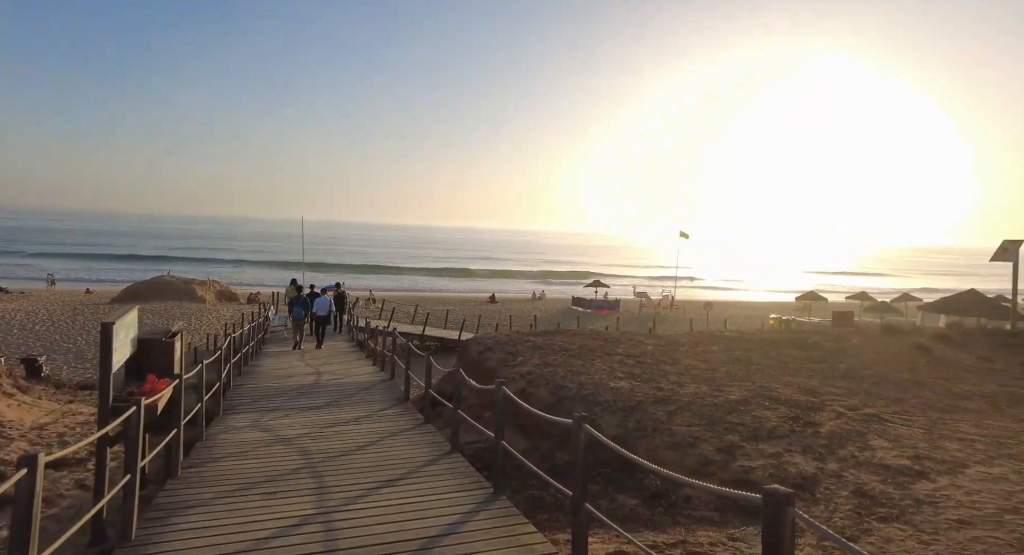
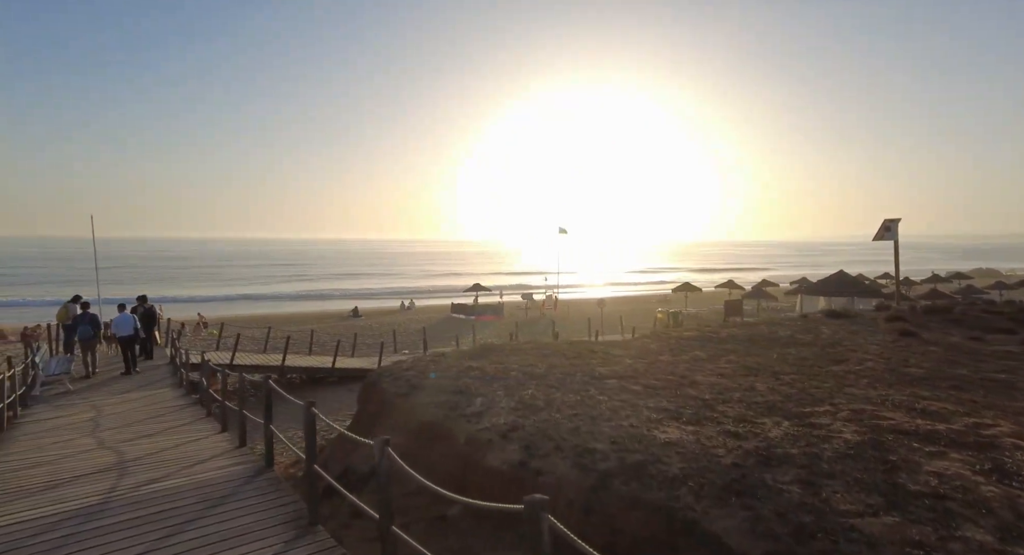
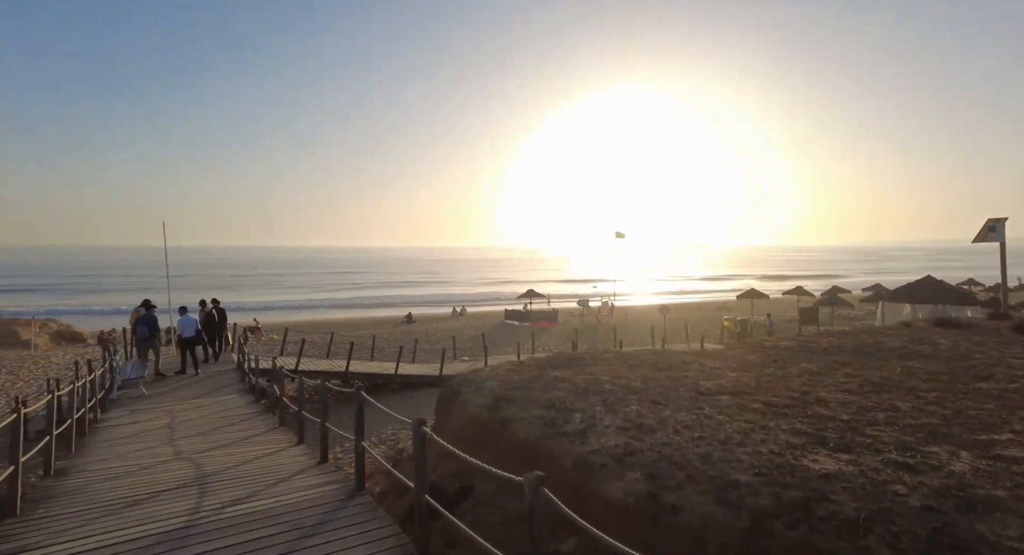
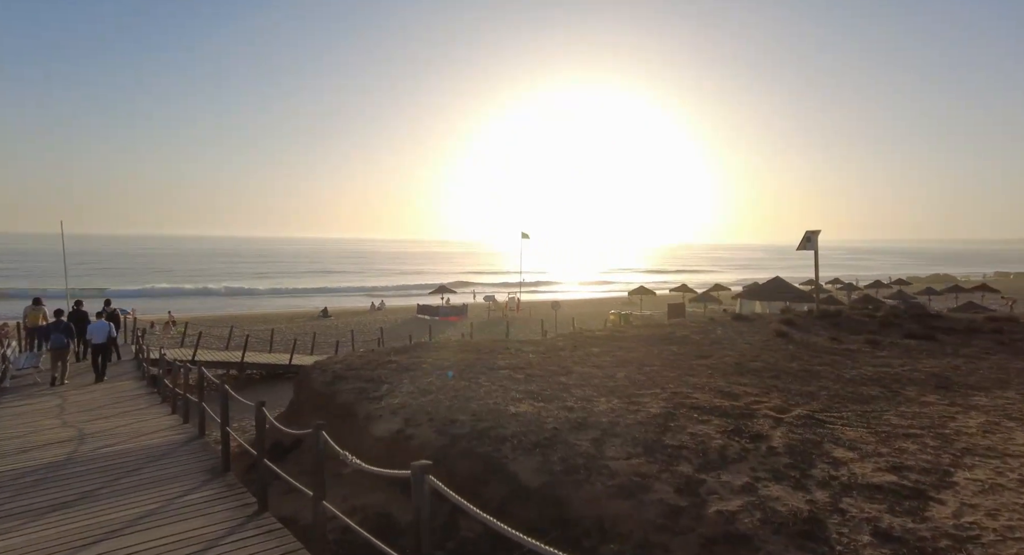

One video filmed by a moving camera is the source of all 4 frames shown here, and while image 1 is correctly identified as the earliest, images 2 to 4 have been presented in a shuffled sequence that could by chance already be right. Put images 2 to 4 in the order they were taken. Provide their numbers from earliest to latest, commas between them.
4, 2, 3
